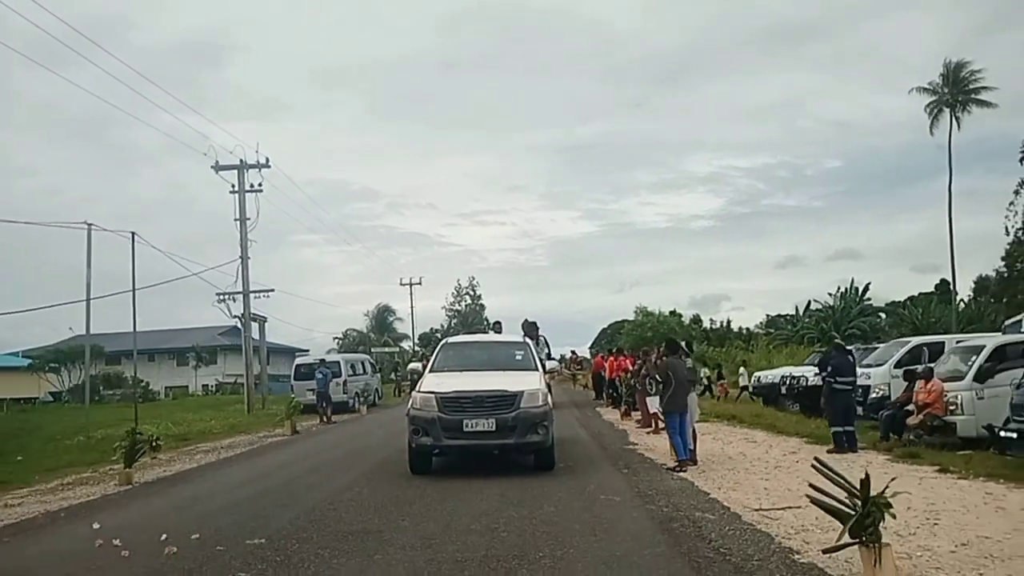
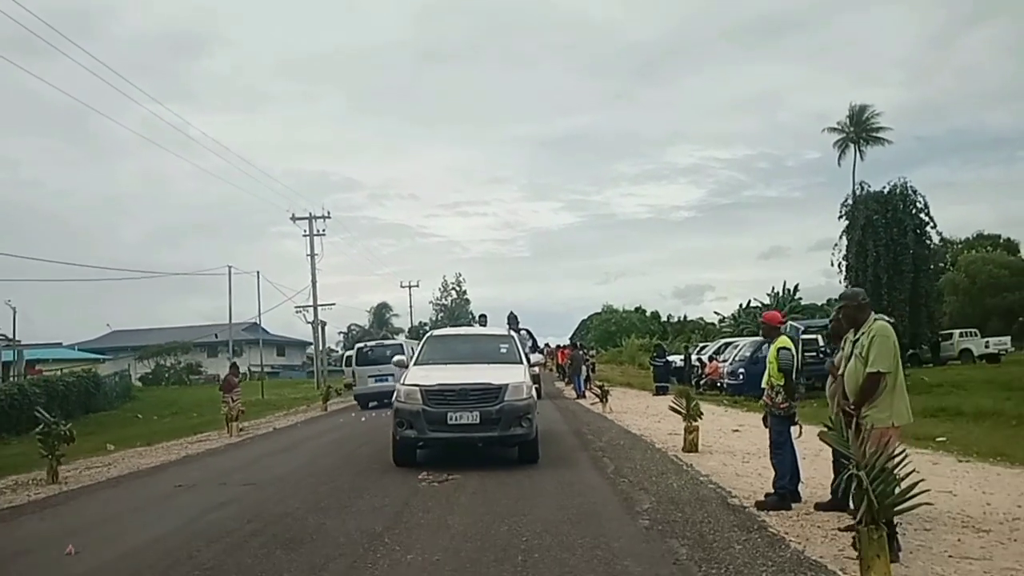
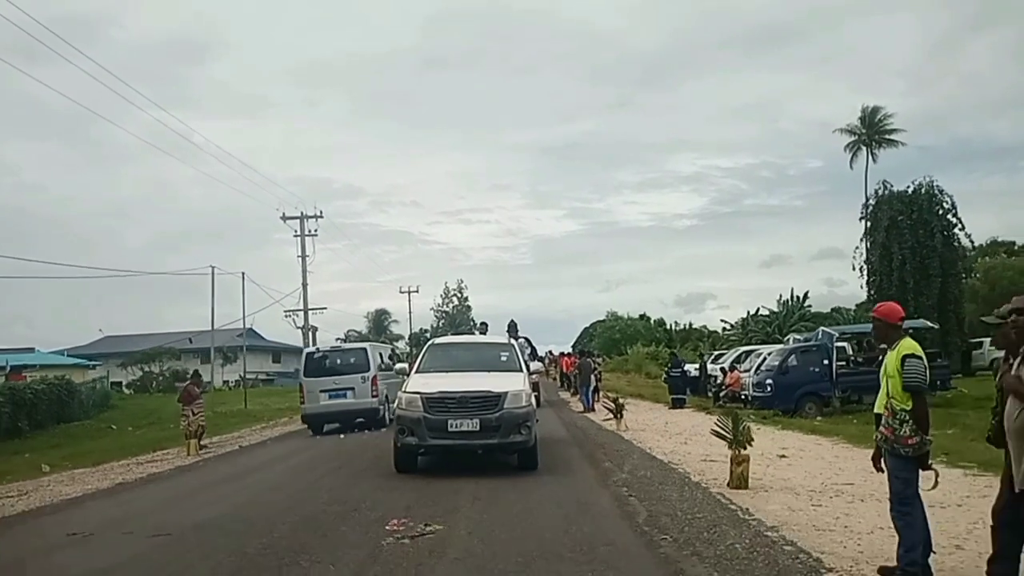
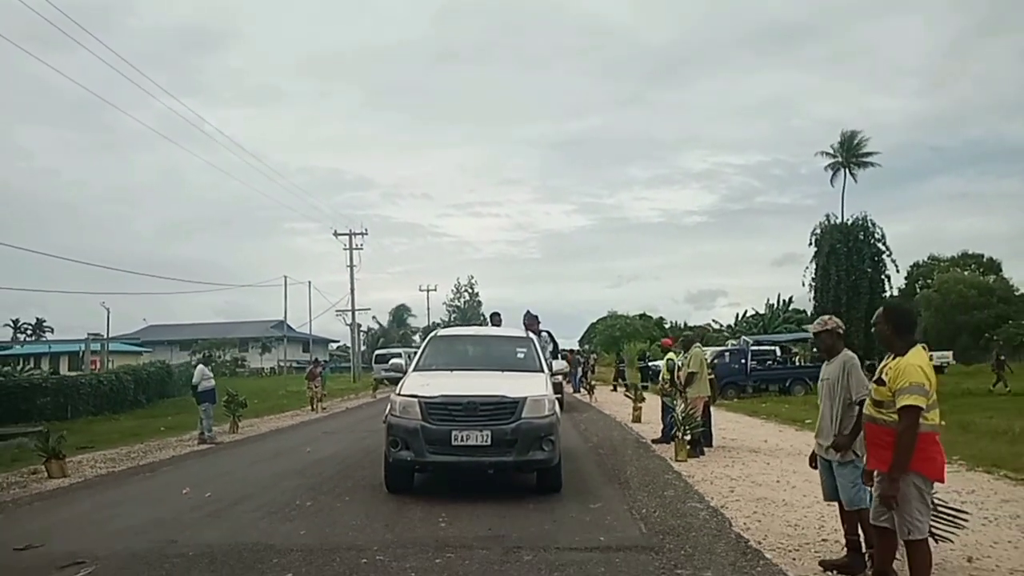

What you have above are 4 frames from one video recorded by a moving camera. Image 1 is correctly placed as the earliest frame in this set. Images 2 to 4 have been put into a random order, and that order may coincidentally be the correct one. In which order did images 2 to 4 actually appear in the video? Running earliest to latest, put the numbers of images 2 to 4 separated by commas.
3, 2, 4
